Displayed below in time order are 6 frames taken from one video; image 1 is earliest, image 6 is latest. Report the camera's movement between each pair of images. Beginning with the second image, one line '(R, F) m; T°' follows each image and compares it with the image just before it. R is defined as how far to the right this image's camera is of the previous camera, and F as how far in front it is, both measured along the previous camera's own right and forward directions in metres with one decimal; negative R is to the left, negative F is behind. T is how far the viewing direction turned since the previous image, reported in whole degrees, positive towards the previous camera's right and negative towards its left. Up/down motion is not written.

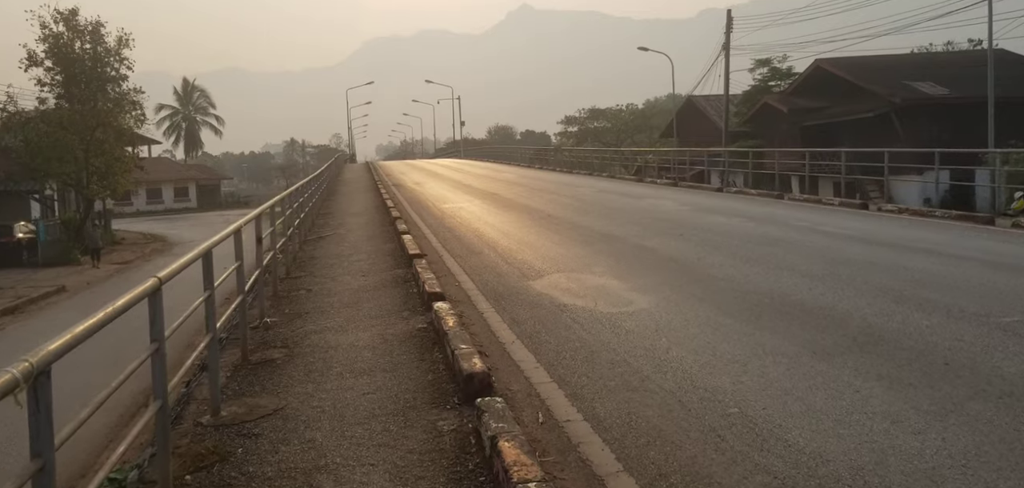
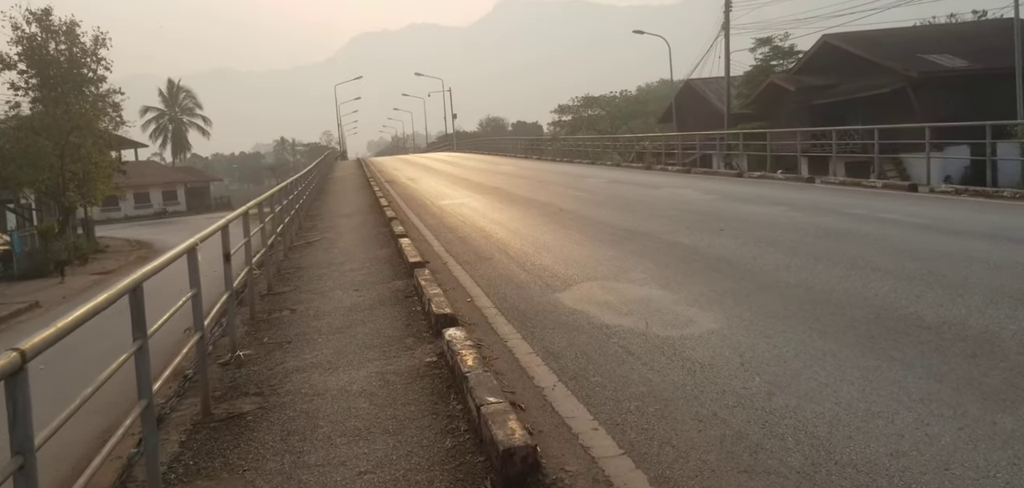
(-0.3, +1.5) m; 0°
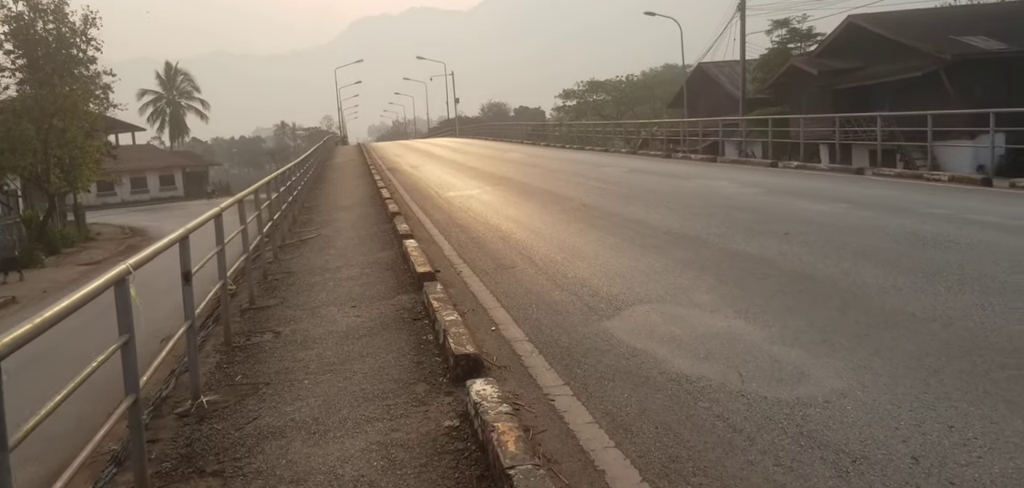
(-0.3, +1.5) m; 0°
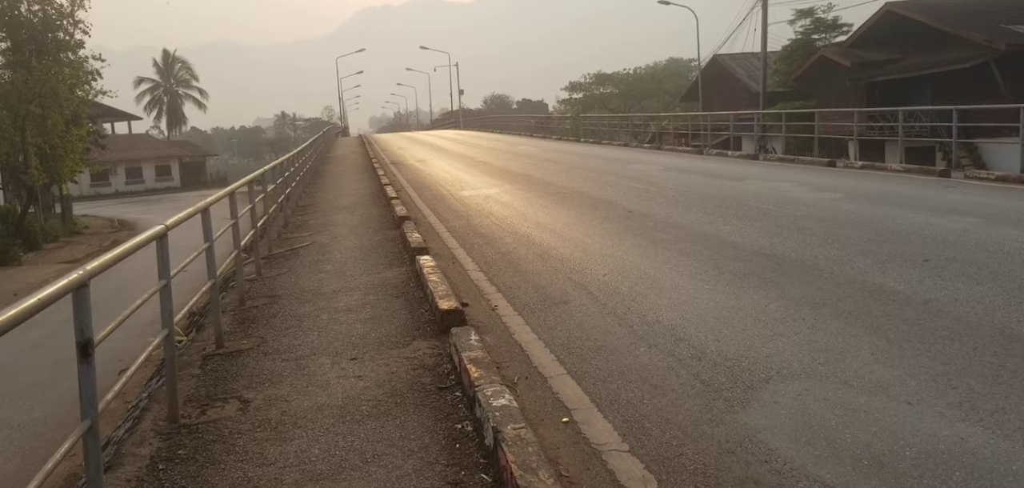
(-0.4, +2.1) m; 0°
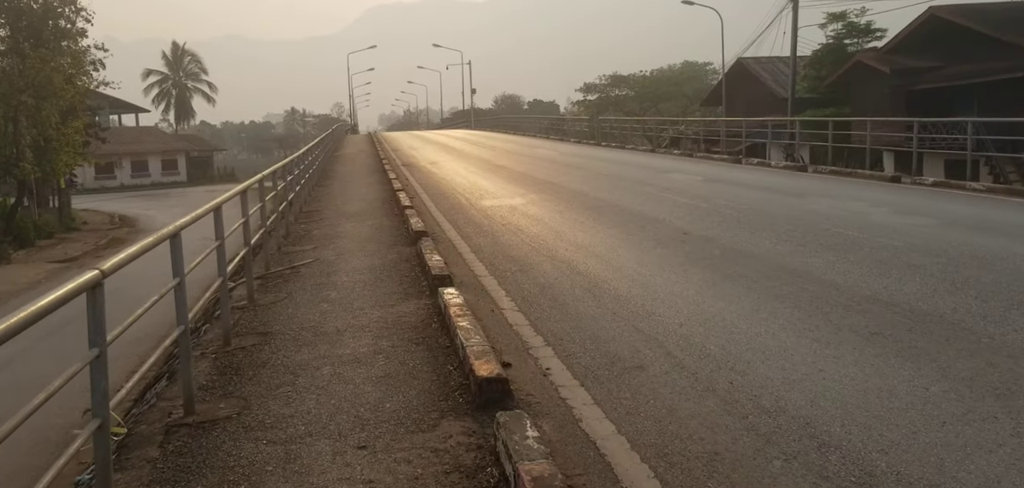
(-0.3, +1.5) m; 0°
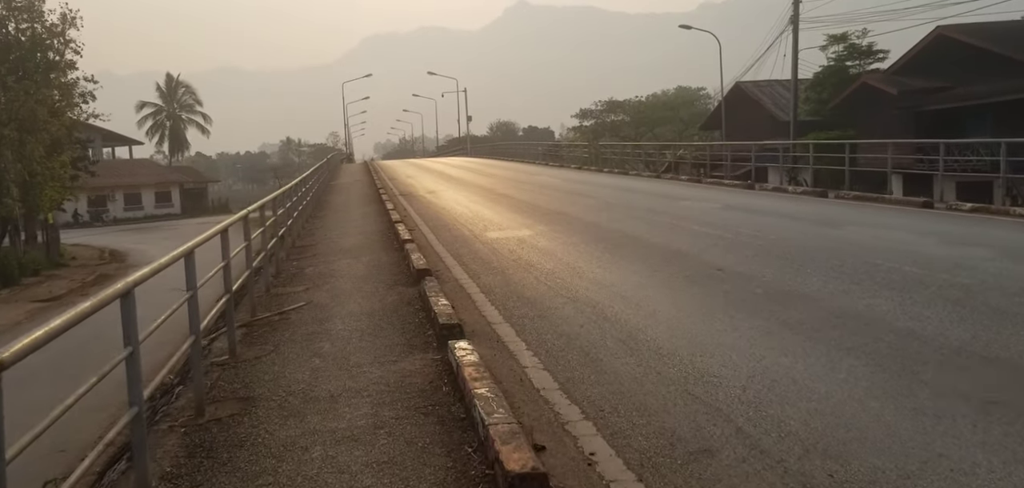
(-0.2, +0.9) m; 0°
